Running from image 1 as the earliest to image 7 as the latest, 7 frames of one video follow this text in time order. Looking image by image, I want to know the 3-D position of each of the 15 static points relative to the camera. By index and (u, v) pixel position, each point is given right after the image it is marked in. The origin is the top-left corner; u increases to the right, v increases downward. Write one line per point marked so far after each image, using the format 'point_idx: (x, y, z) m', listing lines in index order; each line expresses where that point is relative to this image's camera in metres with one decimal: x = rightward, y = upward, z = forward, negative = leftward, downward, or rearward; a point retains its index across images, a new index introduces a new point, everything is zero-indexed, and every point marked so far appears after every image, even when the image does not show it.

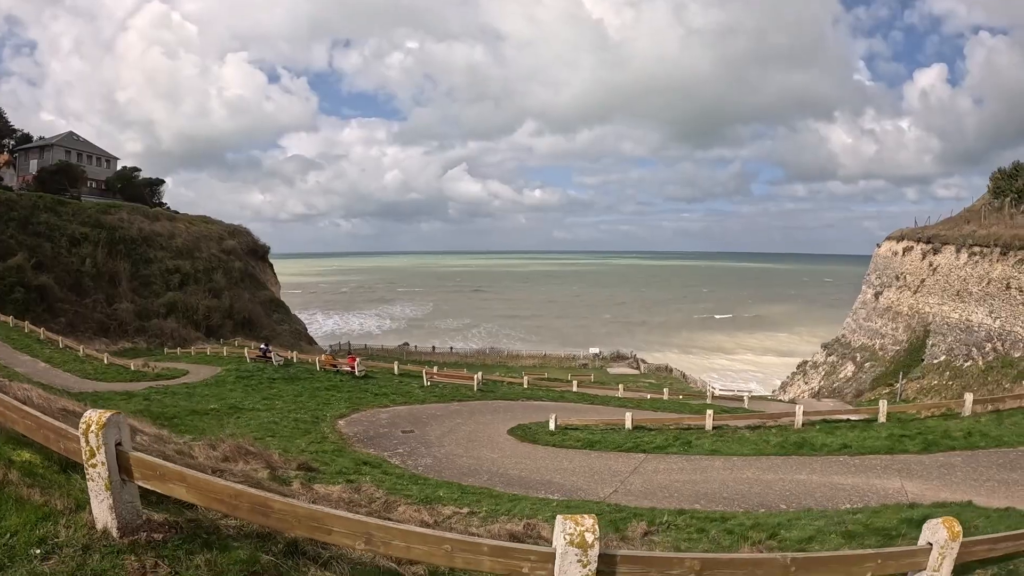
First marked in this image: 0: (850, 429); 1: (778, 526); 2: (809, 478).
0: (+9.4, -3.9, +14.1) m
1: (+4.7, -4.3, +9.1) m
2: (+6.8, -4.4, +11.7) m
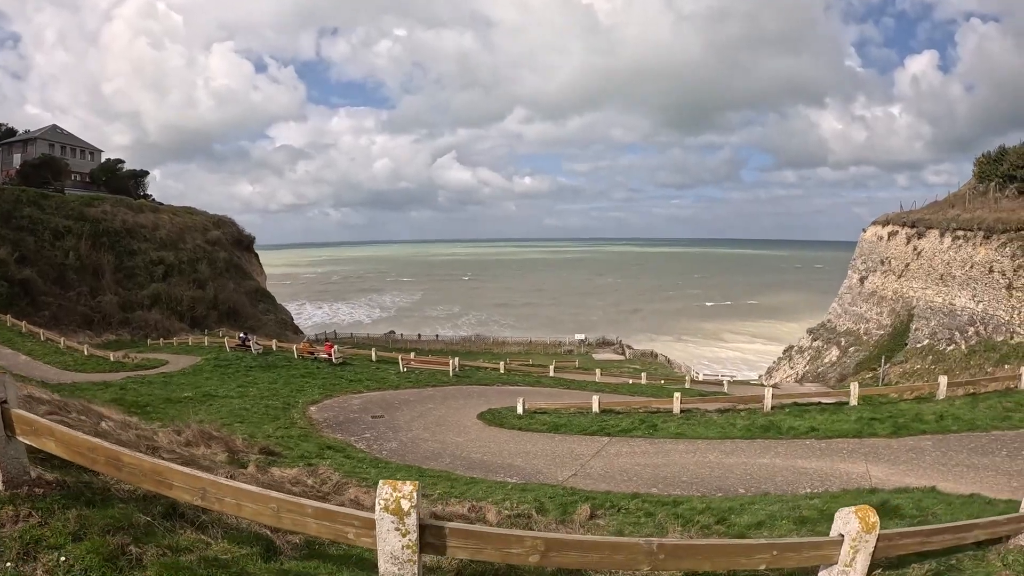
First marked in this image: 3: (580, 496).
0: (+8.3, -3.3, +13.7) m
1: (+3.7, -3.8, +8.7) m
2: (+5.8, -3.8, +11.2) m
3: (+1.4, -4.4, +10.9) m
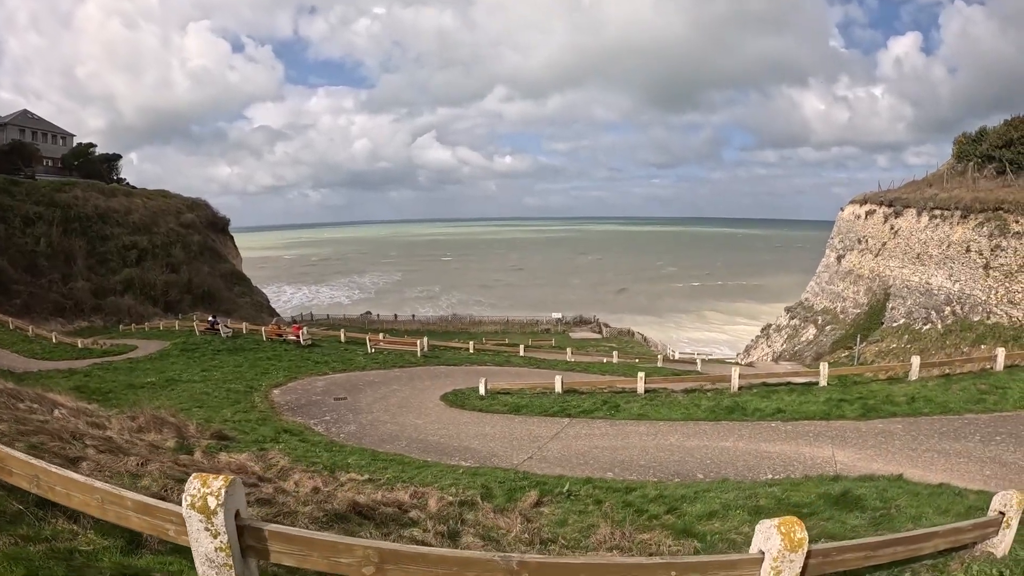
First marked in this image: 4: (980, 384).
0: (+7.1, -2.6, +13.2) m
1: (+2.7, -3.3, +8.0) m
2: (+4.7, -3.3, +10.7) m
3: (+0.4, -3.9, +10.2) m
4: (+11.0, -2.3, +11.9) m
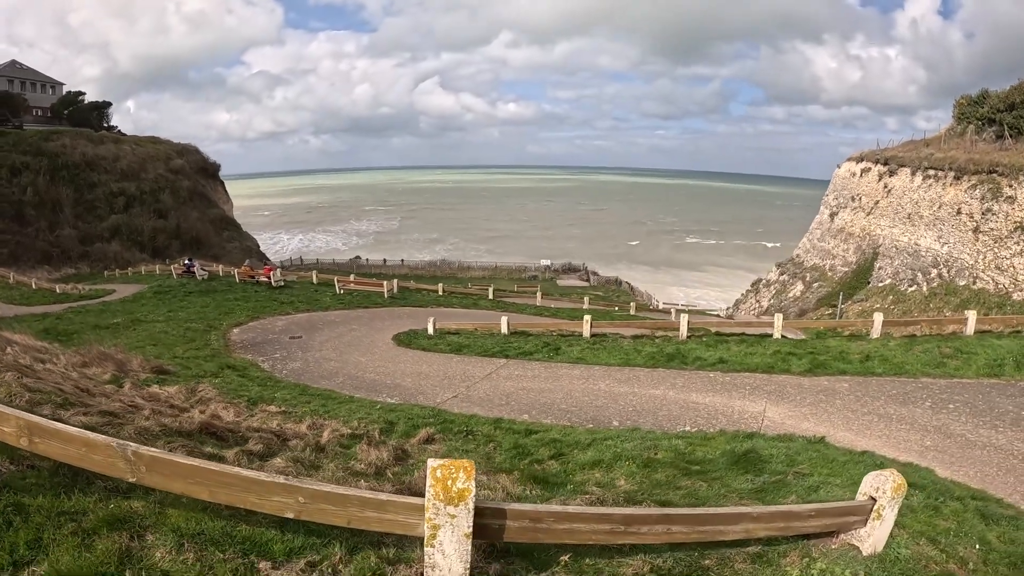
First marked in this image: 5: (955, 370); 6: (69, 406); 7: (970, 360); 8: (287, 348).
0: (+5.5, -1.3, +12.3) m
1: (+1.0, -2.3, +7.3) m
2: (+3.0, -2.1, +9.9) m
3: (-1.4, -2.5, +9.6) m
4: (+9.4, -1.3, +11.0) m
5: (+8.8, -1.6, +10.0) m
6: (-6.2, -1.7, +7.1) m
7: (+9.3, -1.4, +10.4) m
8: (-8.4, -2.2, +18.9) m
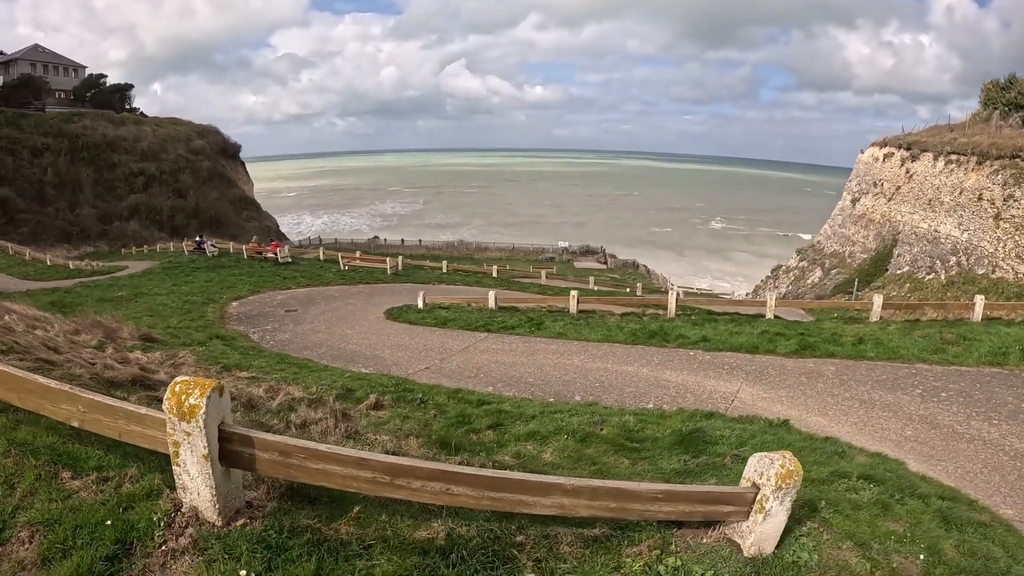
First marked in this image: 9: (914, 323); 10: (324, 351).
0: (+5.0, -0.8, +11.7) m
1: (+0.2, -1.8, +6.9) m
2: (+2.3, -1.6, +9.4) m
3: (-2.1, -1.9, +9.3) m
4: (+8.8, -0.9, +10.2) m
5: (+8.1, -1.3, +9.3) m
6: (-7.0, -1.0, +7.0) m
7: (+8.7, -1.1, +9.6) m
8: (-8.6, -1.2, +18.9) m
9: (+8.8, -0.8, +11.0) m
10: (-5.2, -1.8, +14.1) m
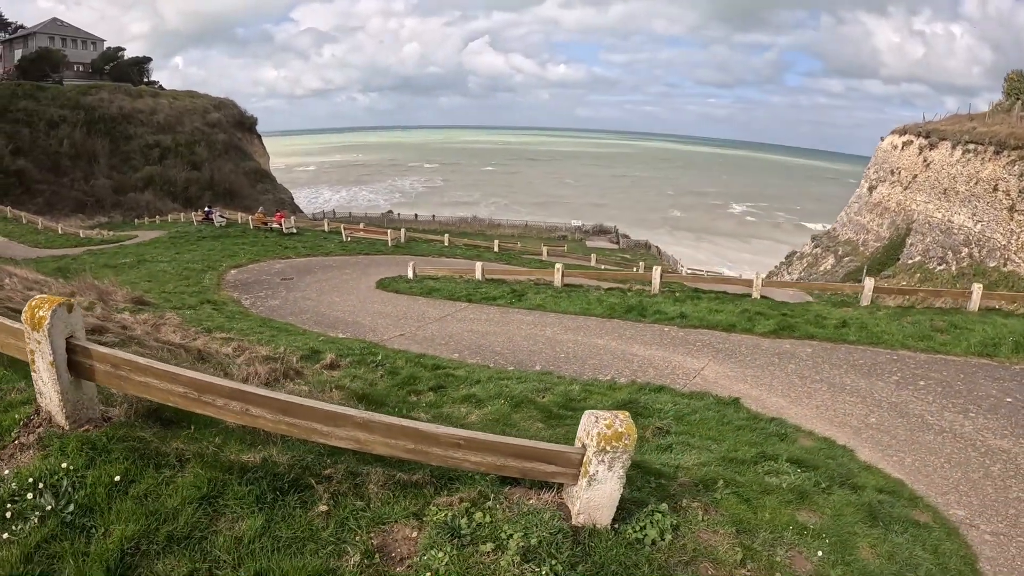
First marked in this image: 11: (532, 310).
0: (+4.5, -0.4, +11.3) m
1: (-0.5, -1.2, +6.7) m
2: (+1.7, -1.1, +9.2) m
3: (-2.7, -1.2, +9.2) m
4: (+8.2, -0.7, +9.8) m
5: (+7.5, -1.0, +8.8) m
6: (-7.6, -0.2, +7.1) m
7: (+8.1, -0.9, +9.1) m
8: (-8.9, +0.1, +19.0) m
9: (+8.2, -0.5, +10.6) m
10: (-5.7, -0.8, +14.1) m
11: (+0.5, -0.6, +11.5) m
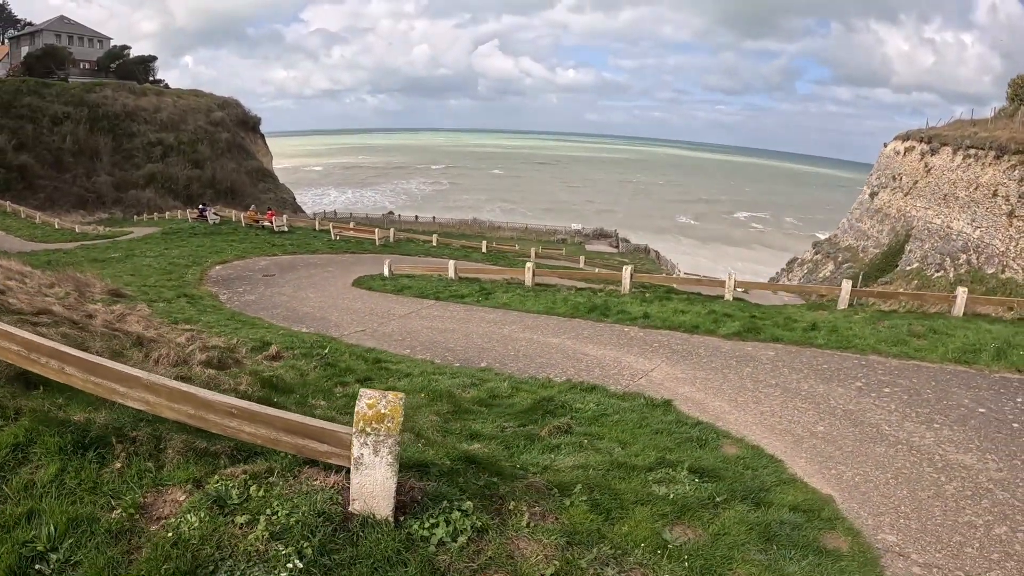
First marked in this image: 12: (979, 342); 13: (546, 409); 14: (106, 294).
0: (+3.7, -0.4, +11.0) m
1: (-1.4, -1.1, +6.4) m
2: (+0.9, -1.0, +8.8) m
3: (-3.5, -1.1, +8.9) m
4: (+7.4, -0.7, +9.3) m
5: (+6.7, -1.1, +8.4) m
6: (-8.5, +0.1, +6.9) m
7: (+7.3, -0.9, +8.7) m
8: (-9.5, +0.2, +18.9) m
9: (+7.5, -0.6, +10.1) m
10: (-6.4, -0.7, +13.9) m
11: (-0.3, -0.6, +11.2) m
12: (+7.8, -0.9, +8.5) m
13: (+0.5, -1.2, +5.1) m
14: (-12.2, 0.0, +15.4) m
